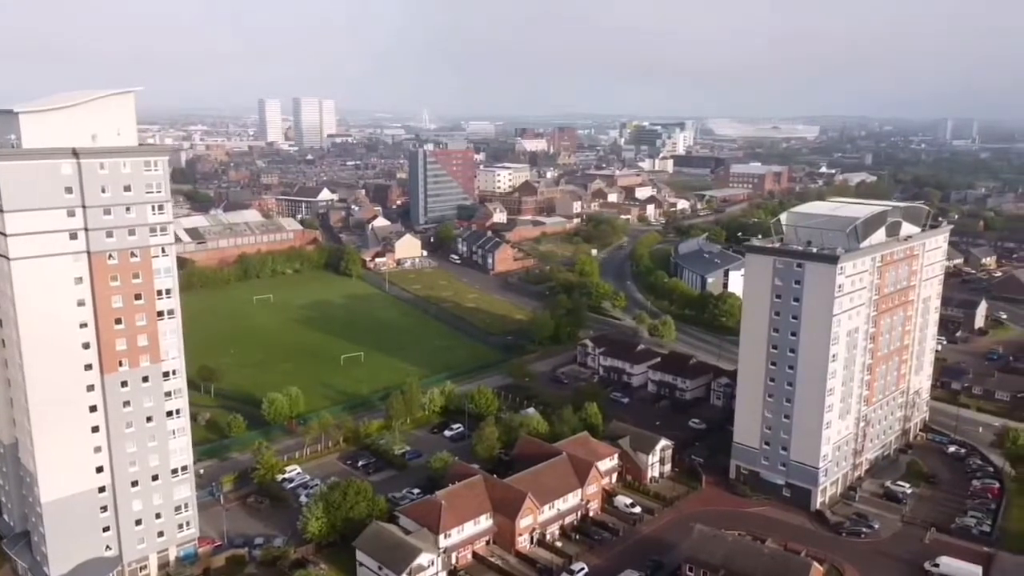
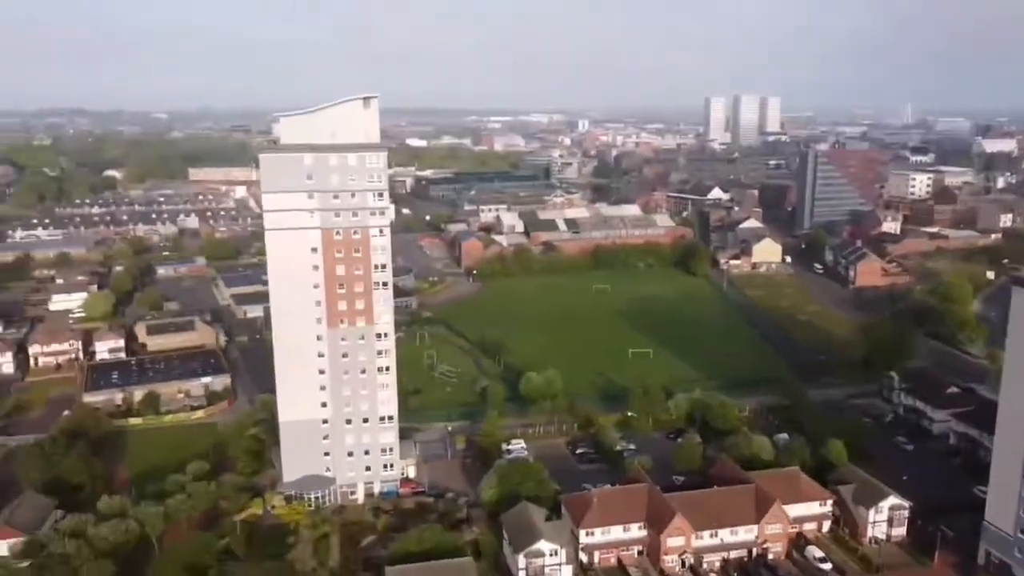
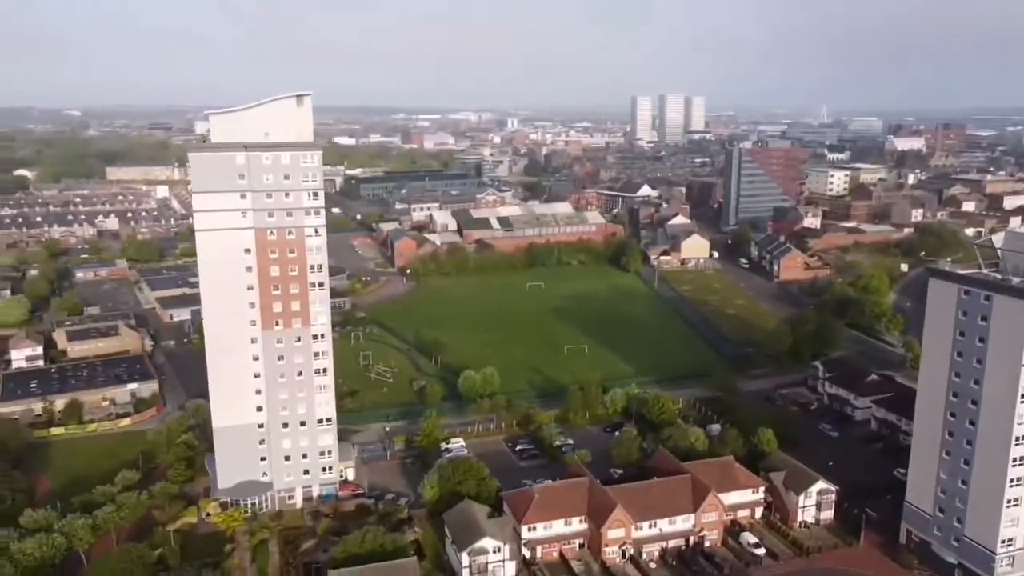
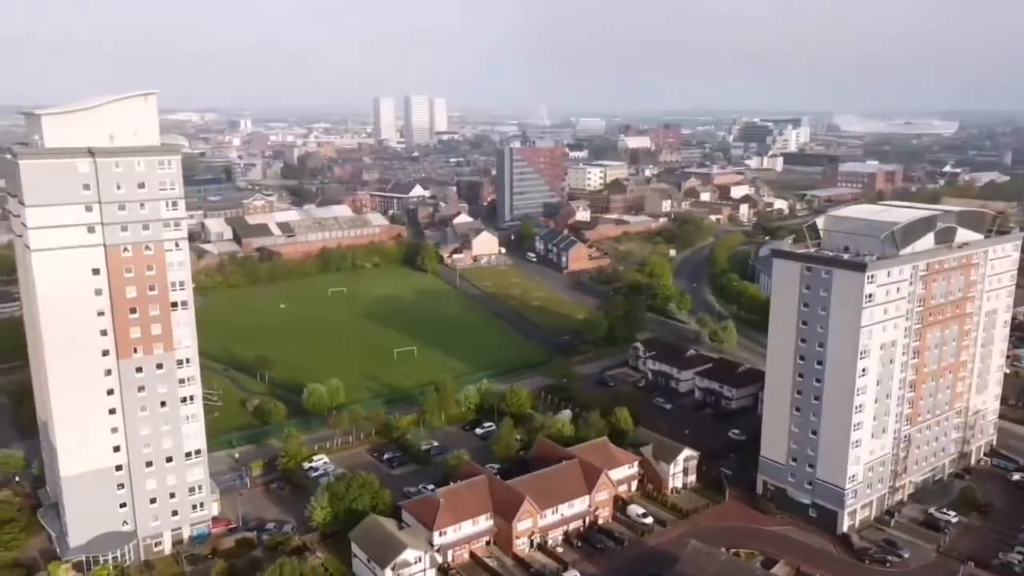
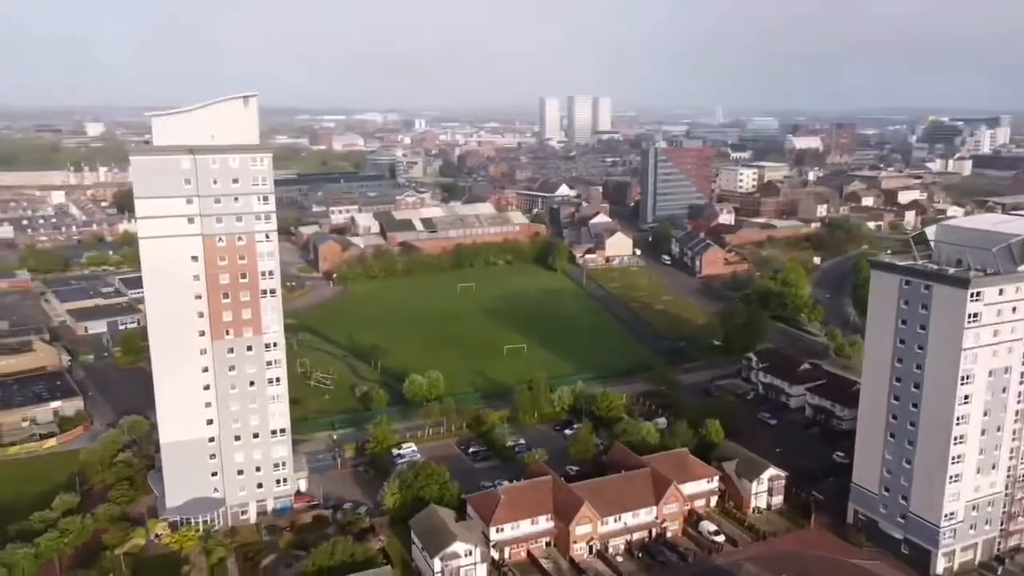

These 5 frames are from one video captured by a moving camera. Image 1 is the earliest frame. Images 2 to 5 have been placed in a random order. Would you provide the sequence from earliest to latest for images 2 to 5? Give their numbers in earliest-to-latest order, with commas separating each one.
4, 5, 3, 2
